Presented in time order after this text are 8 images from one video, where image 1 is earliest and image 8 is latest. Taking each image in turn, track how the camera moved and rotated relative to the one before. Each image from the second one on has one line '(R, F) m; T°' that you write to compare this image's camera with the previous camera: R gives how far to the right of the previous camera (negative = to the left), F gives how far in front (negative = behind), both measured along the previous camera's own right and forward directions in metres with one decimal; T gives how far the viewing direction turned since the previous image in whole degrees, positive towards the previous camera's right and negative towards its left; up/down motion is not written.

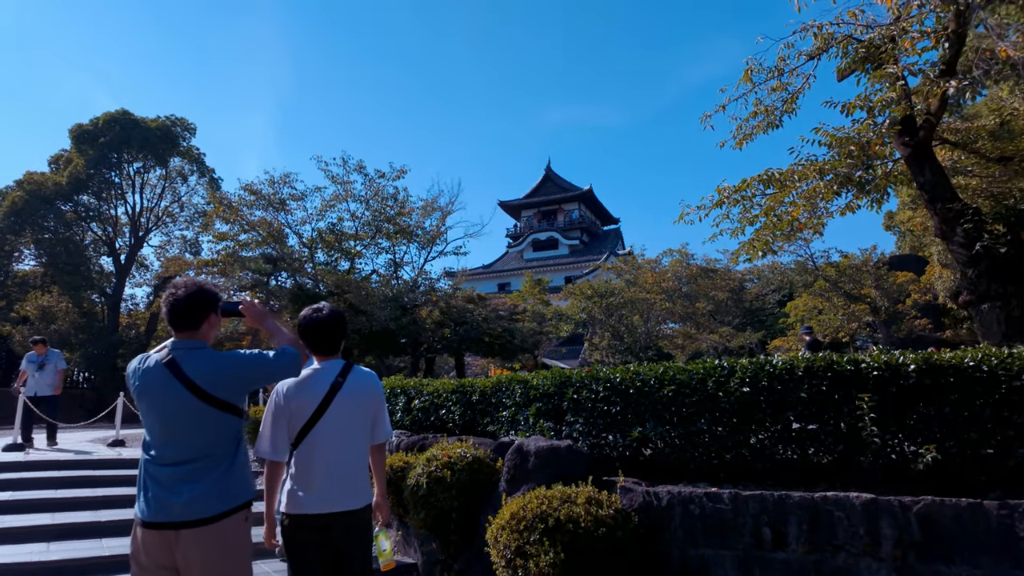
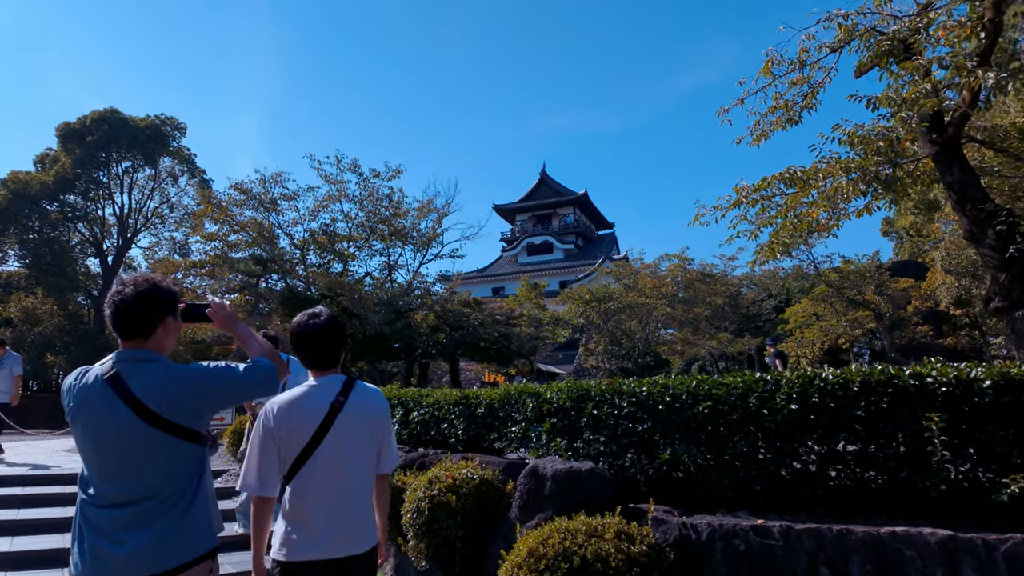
(-0.1, +0.5) m; +1°
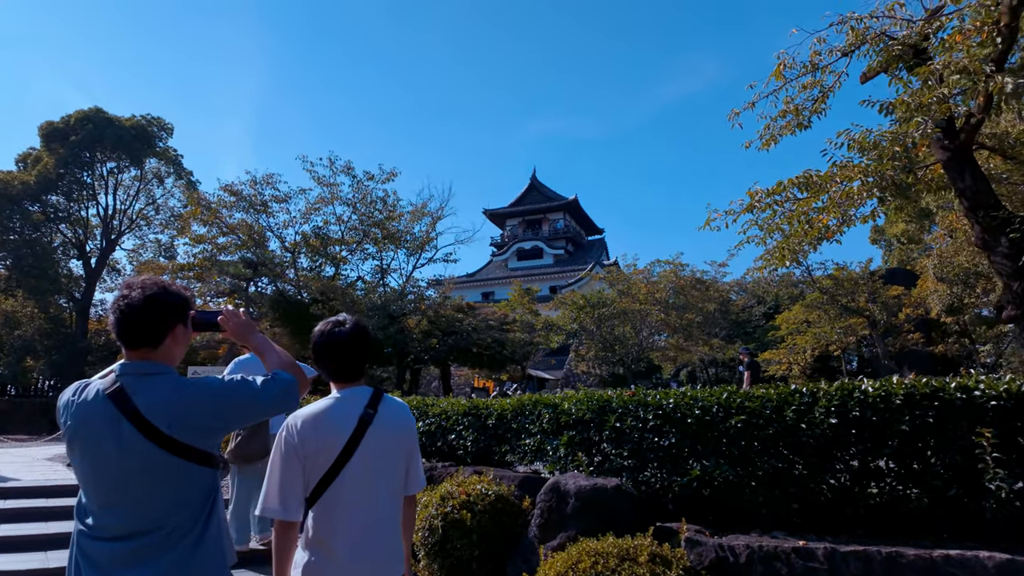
(-0.2, +0.2) m; +1°
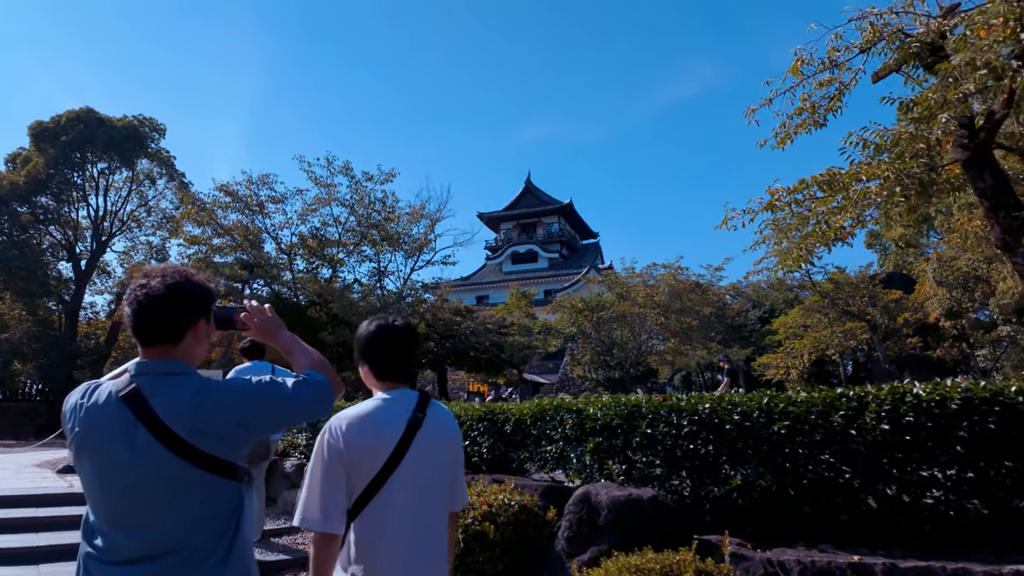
(-0.2, +0.2) m; +1°
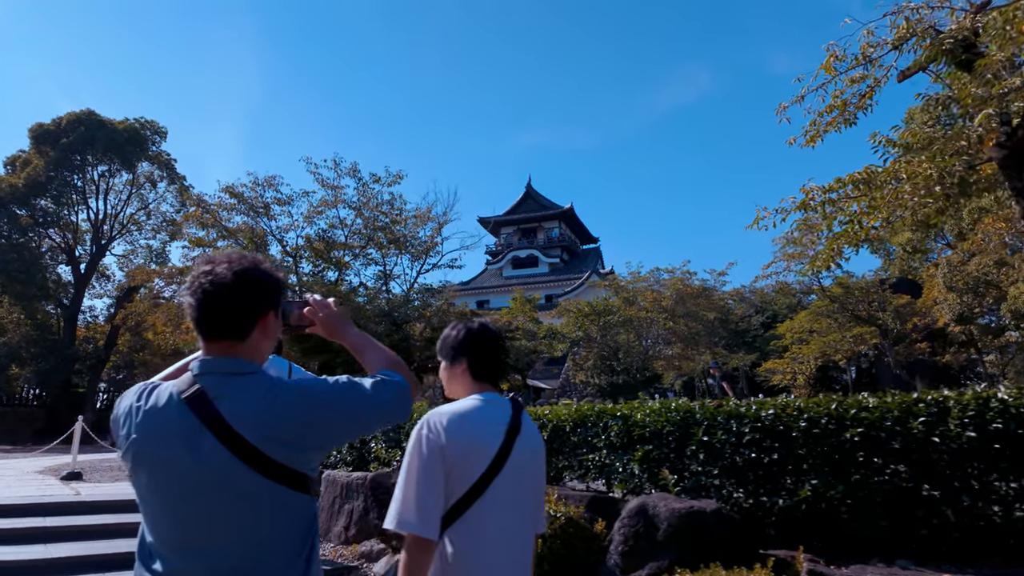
(-0.3, +0.2) m; 0°
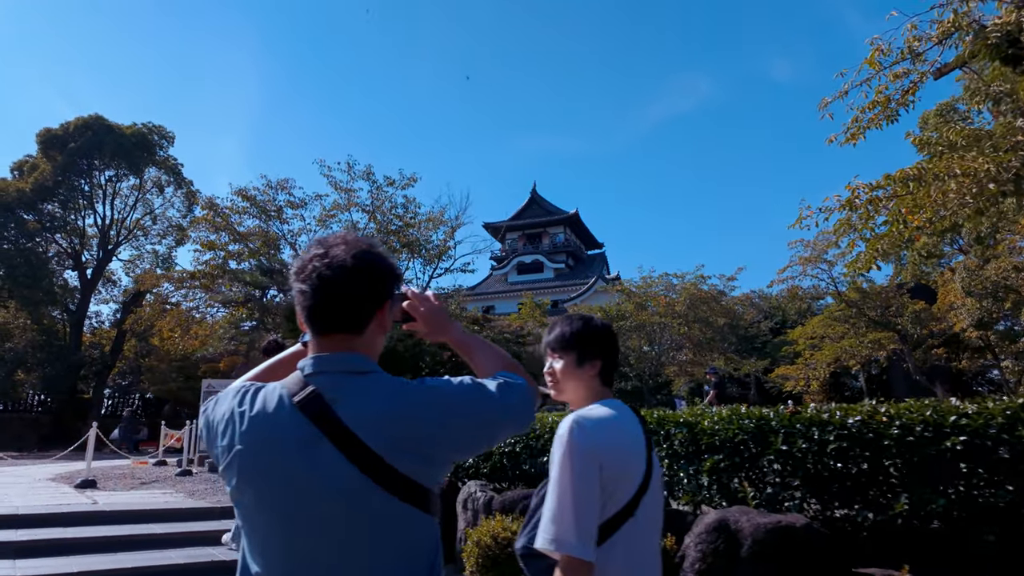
(-0.3, +0.2) m; 0°
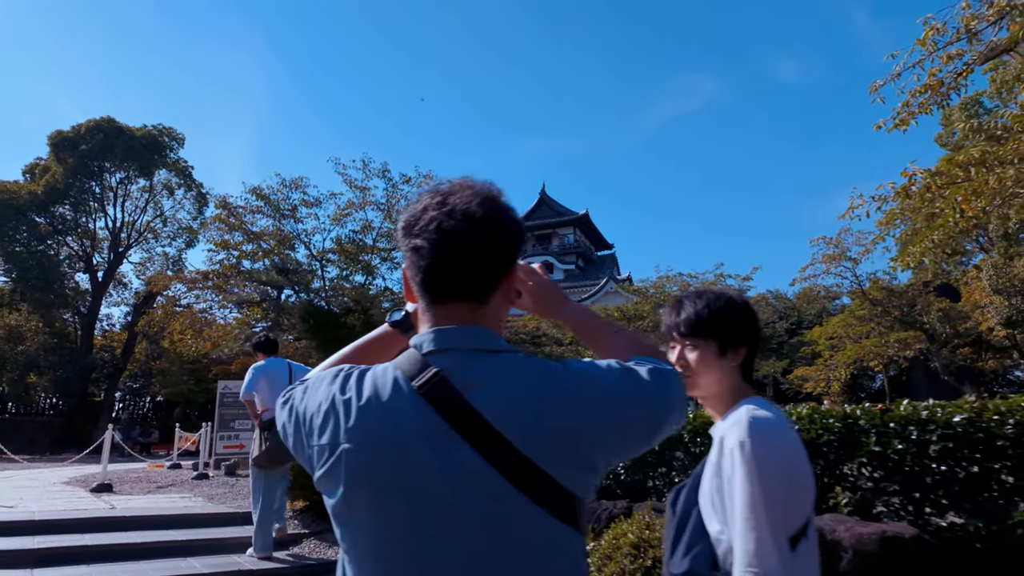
(-0.2, +0.3) m; -1°
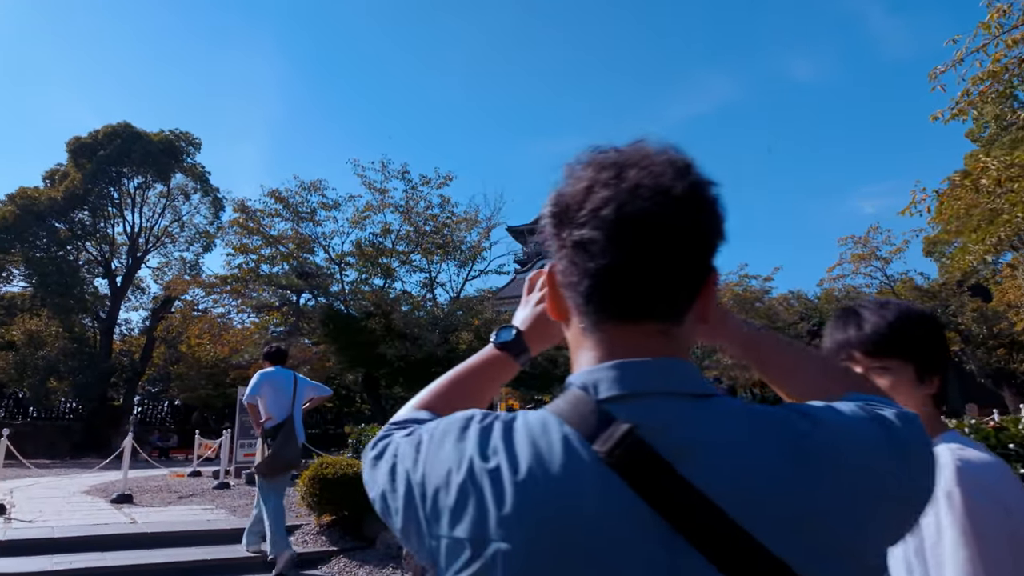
(-0.2, +0.3) m; -1°
